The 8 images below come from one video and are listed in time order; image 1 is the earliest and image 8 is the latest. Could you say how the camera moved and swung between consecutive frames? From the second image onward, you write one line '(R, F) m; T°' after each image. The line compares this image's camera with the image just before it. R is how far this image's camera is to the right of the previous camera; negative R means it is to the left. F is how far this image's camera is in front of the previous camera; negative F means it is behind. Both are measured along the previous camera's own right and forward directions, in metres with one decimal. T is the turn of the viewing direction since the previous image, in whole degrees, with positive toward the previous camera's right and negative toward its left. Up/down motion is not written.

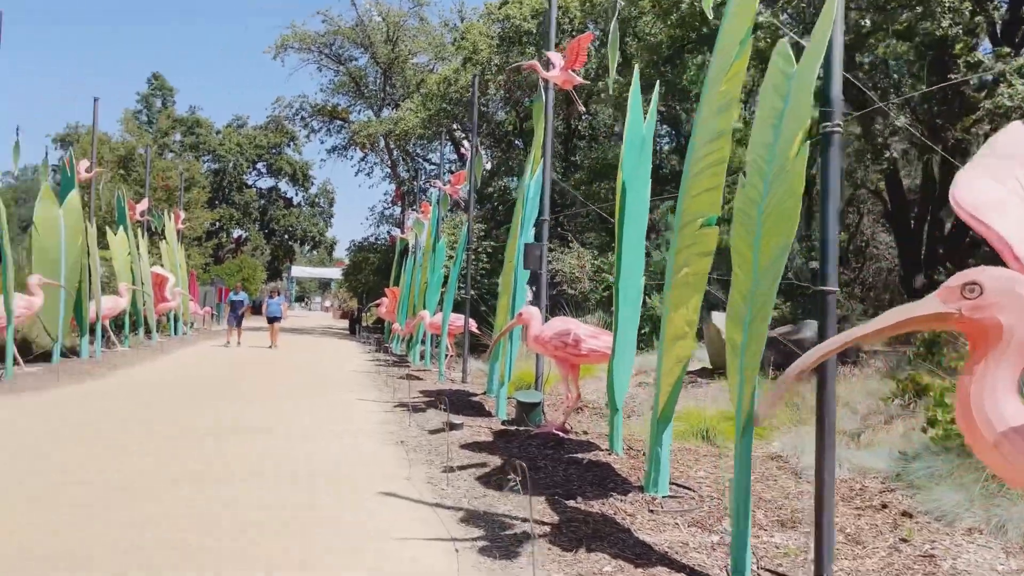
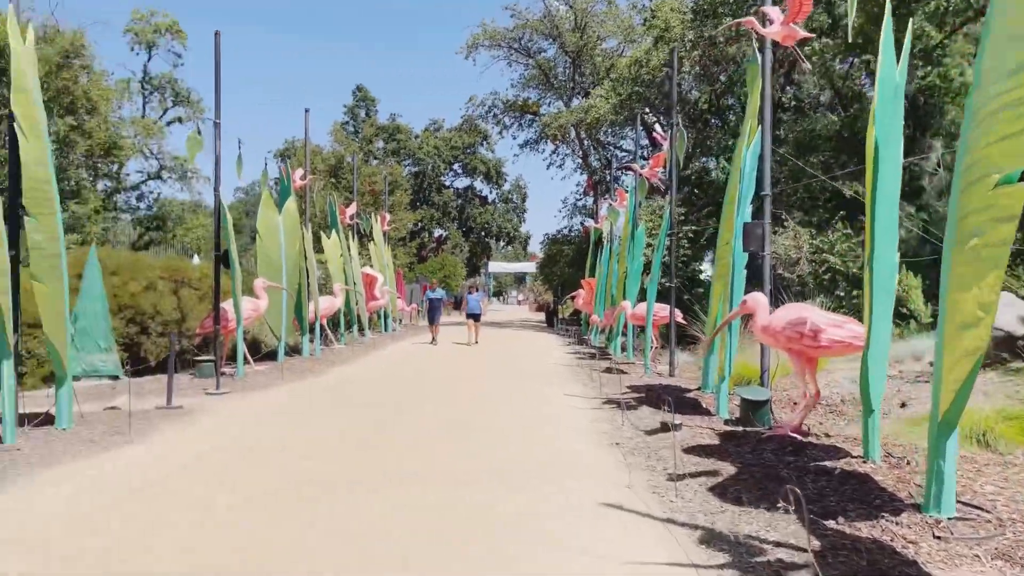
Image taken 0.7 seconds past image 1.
(-0.3, +0.6) m; -14°
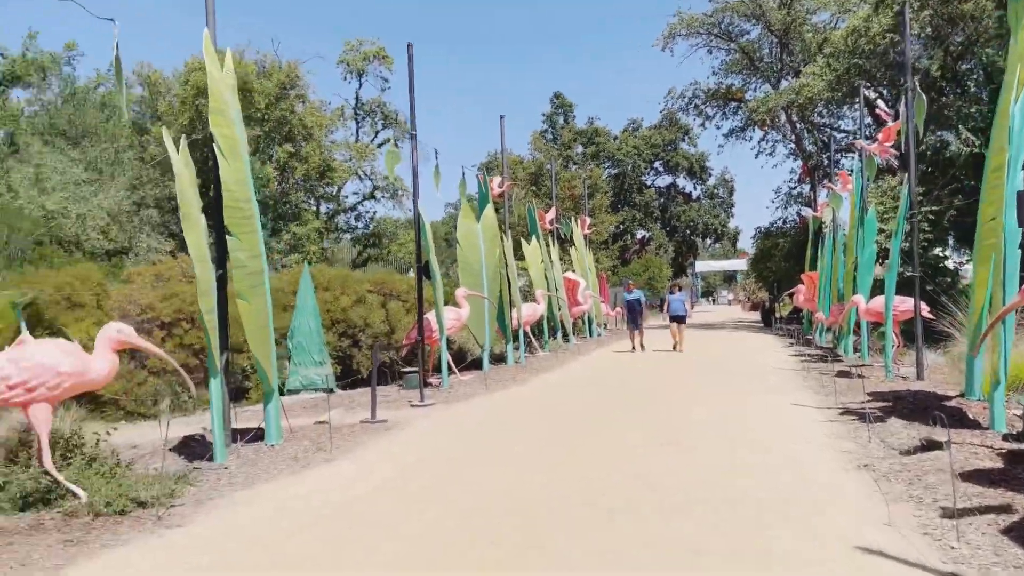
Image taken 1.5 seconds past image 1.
(0.0, +0.8) m; -14°
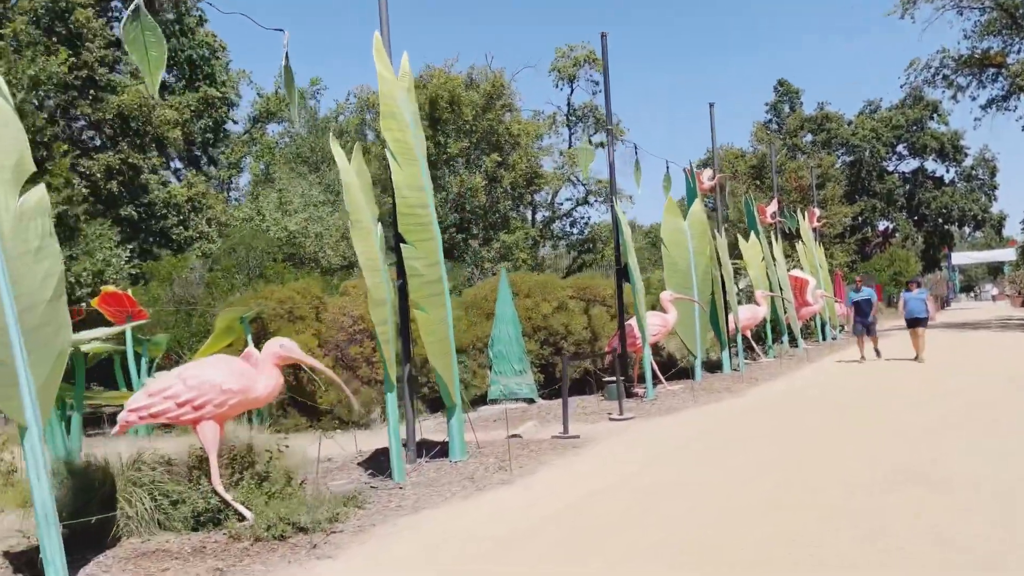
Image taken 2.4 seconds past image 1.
(+0.3, +0.8) m; -16°
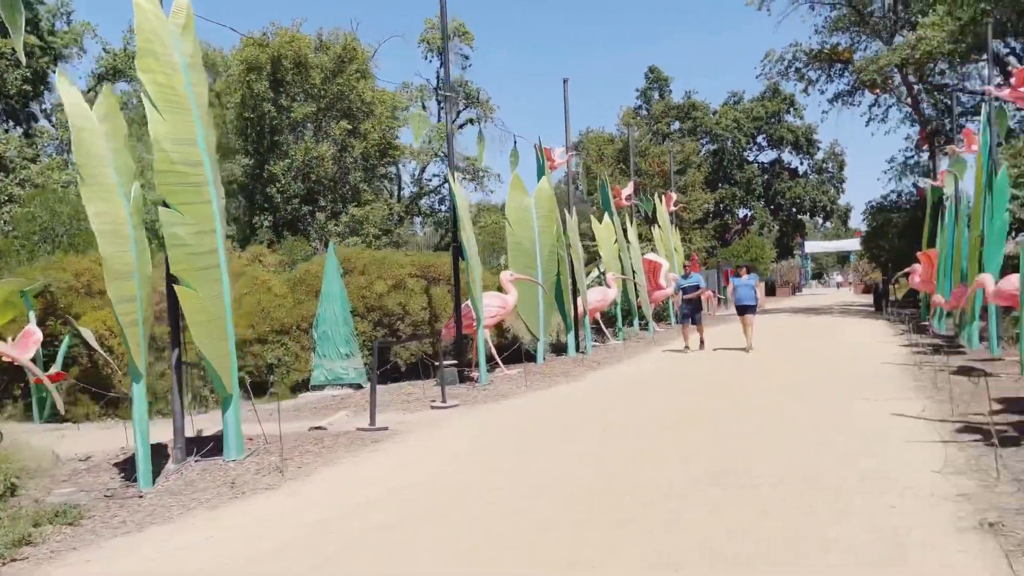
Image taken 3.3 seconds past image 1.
(+0.7, +0.8) m; +9°
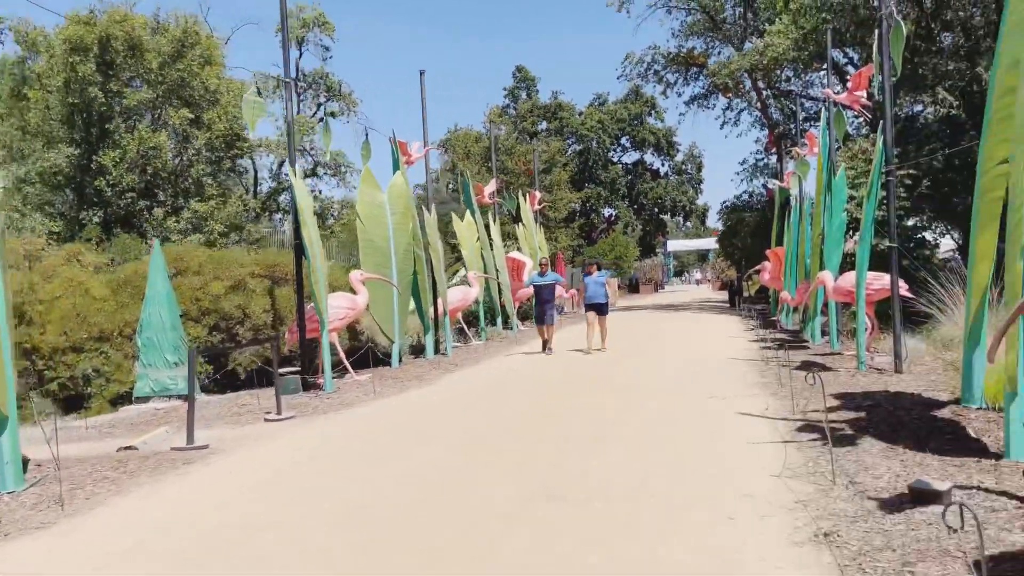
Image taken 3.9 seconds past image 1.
(+0.3, +0.5) m; +9°
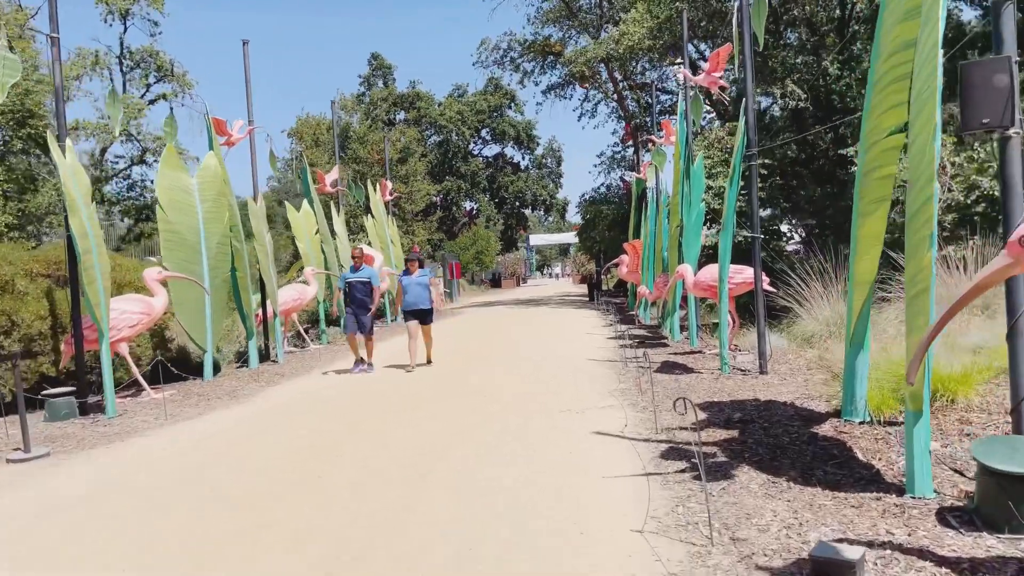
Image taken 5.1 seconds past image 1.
(+0.4, +1.3) m; +9°
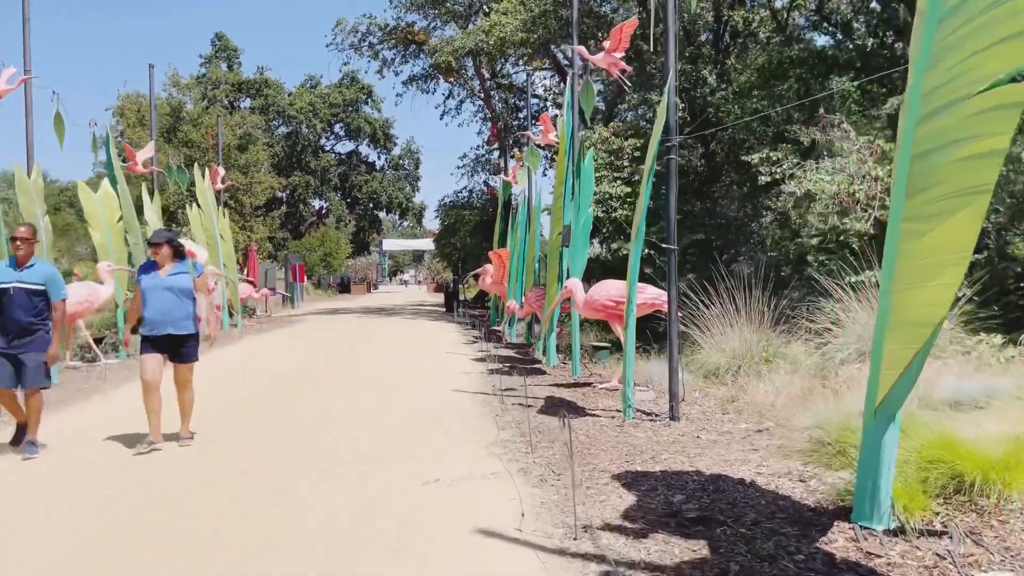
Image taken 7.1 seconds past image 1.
(0.0, +2.2) m; +10°
